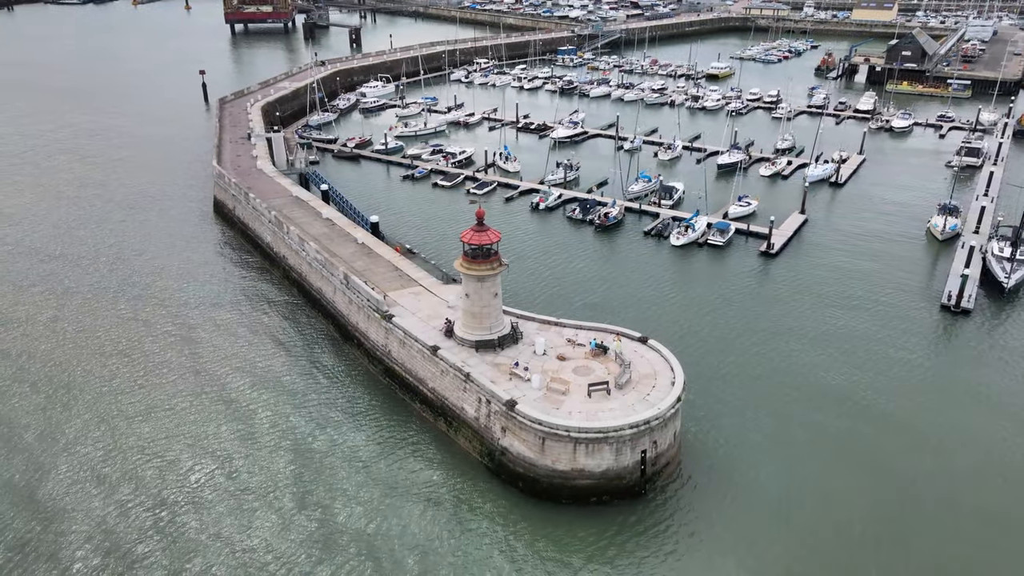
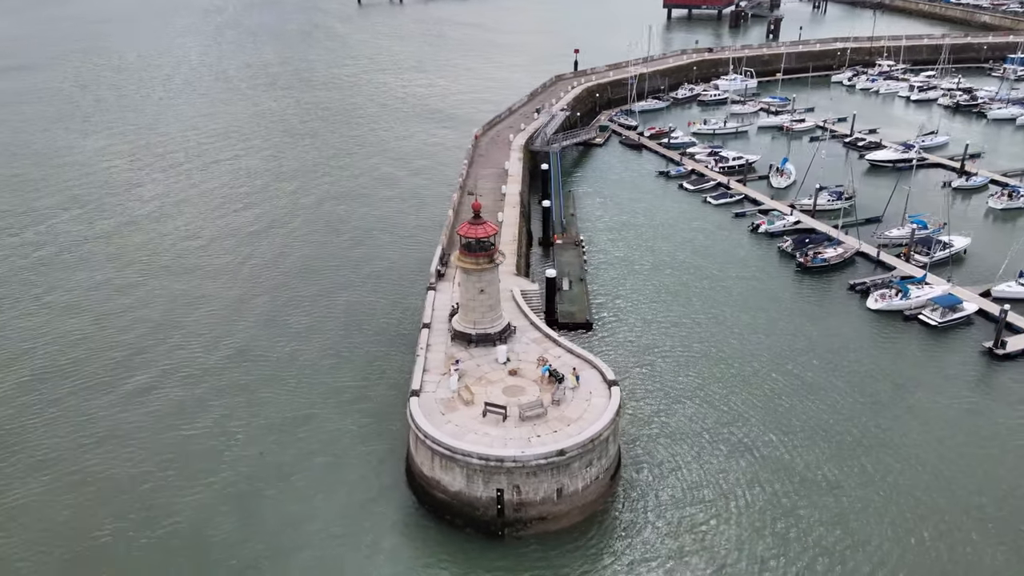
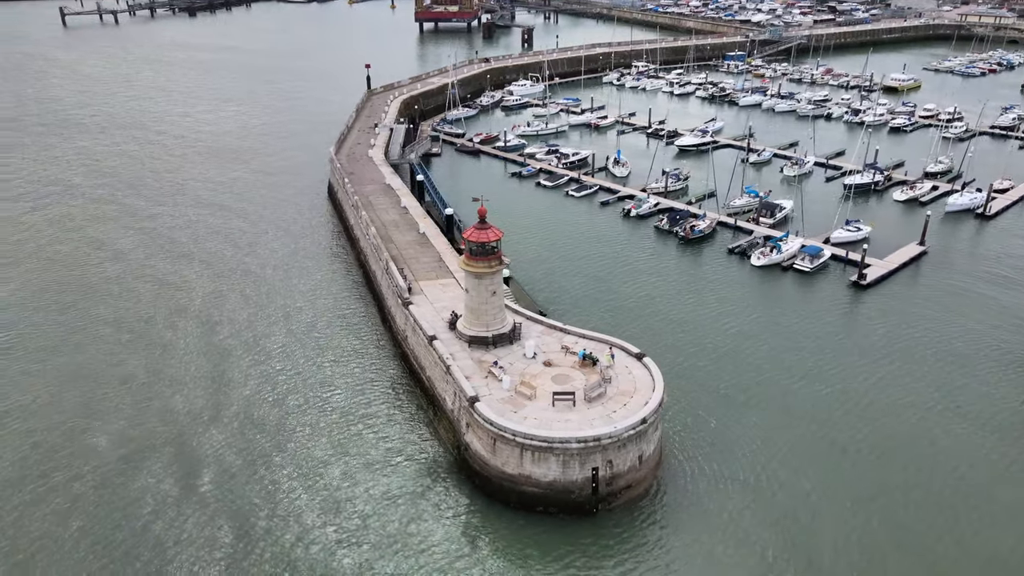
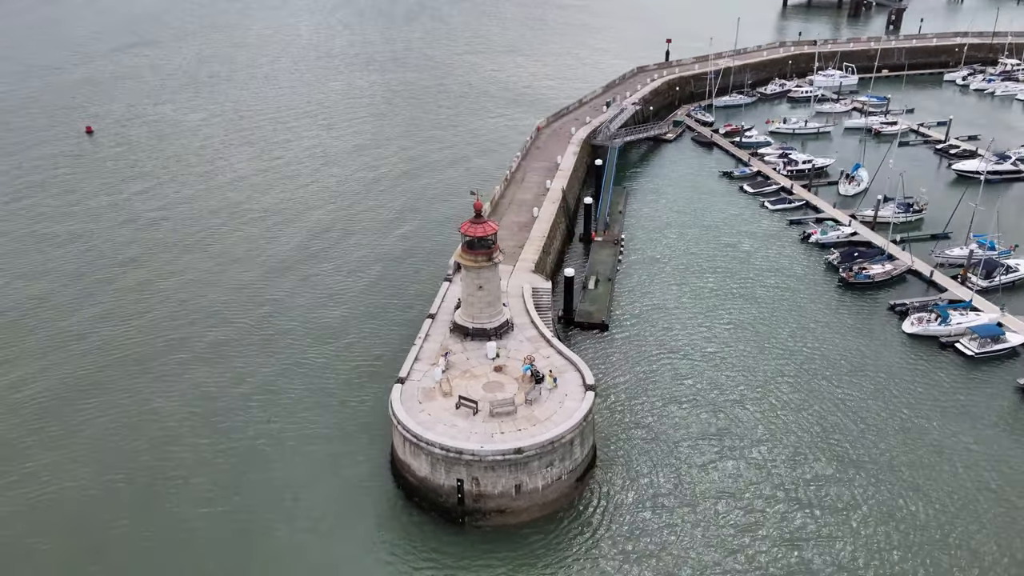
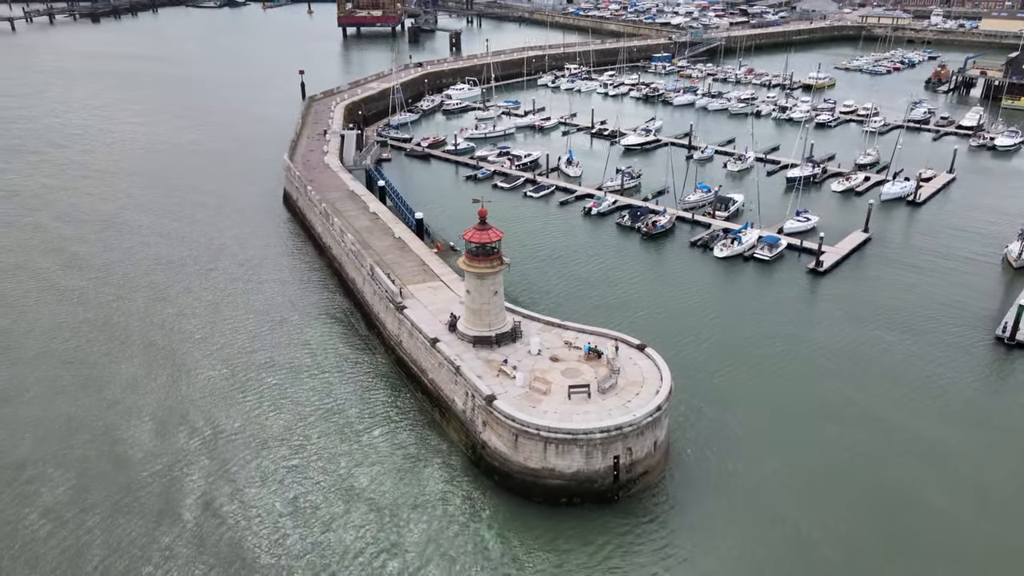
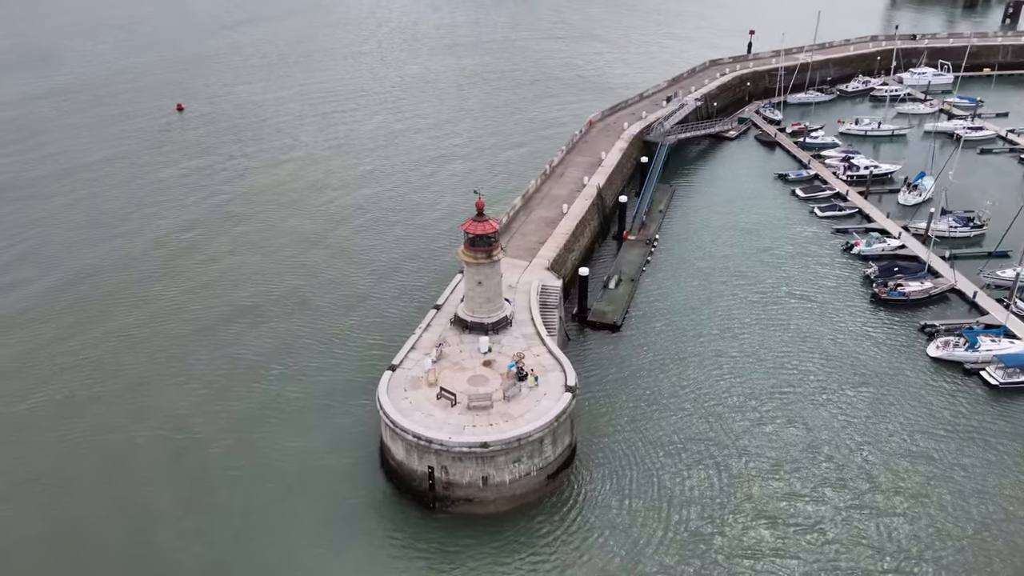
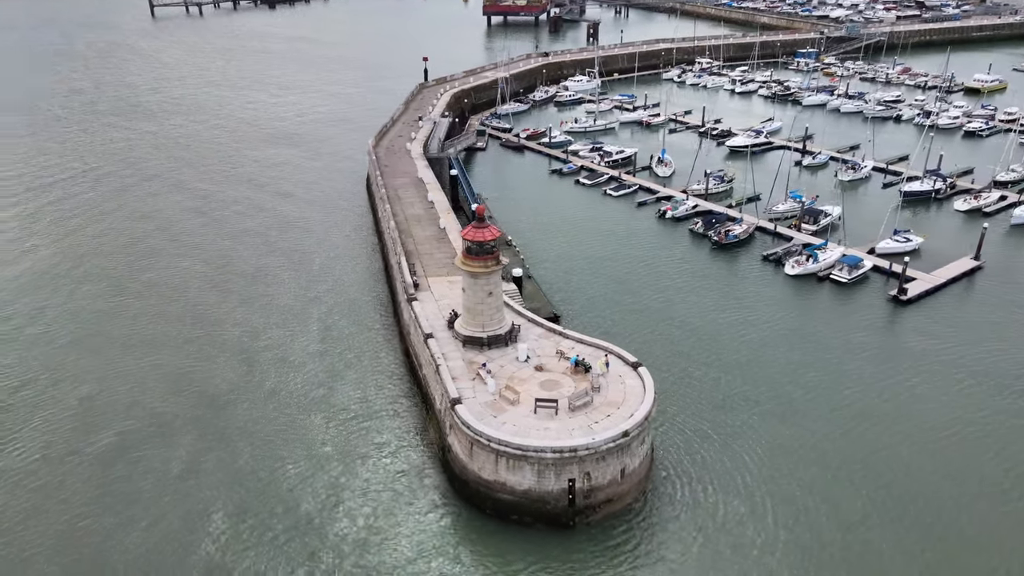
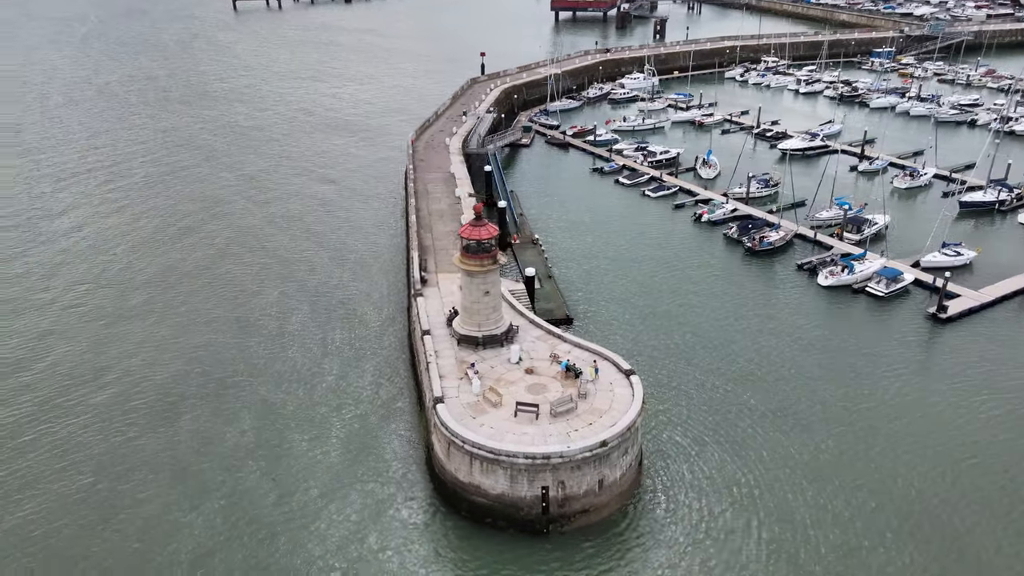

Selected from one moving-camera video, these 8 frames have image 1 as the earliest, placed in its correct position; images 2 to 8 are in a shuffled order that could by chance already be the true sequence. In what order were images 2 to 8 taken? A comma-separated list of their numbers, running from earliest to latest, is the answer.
5, 3, 7, 8, 2, 4, 6
